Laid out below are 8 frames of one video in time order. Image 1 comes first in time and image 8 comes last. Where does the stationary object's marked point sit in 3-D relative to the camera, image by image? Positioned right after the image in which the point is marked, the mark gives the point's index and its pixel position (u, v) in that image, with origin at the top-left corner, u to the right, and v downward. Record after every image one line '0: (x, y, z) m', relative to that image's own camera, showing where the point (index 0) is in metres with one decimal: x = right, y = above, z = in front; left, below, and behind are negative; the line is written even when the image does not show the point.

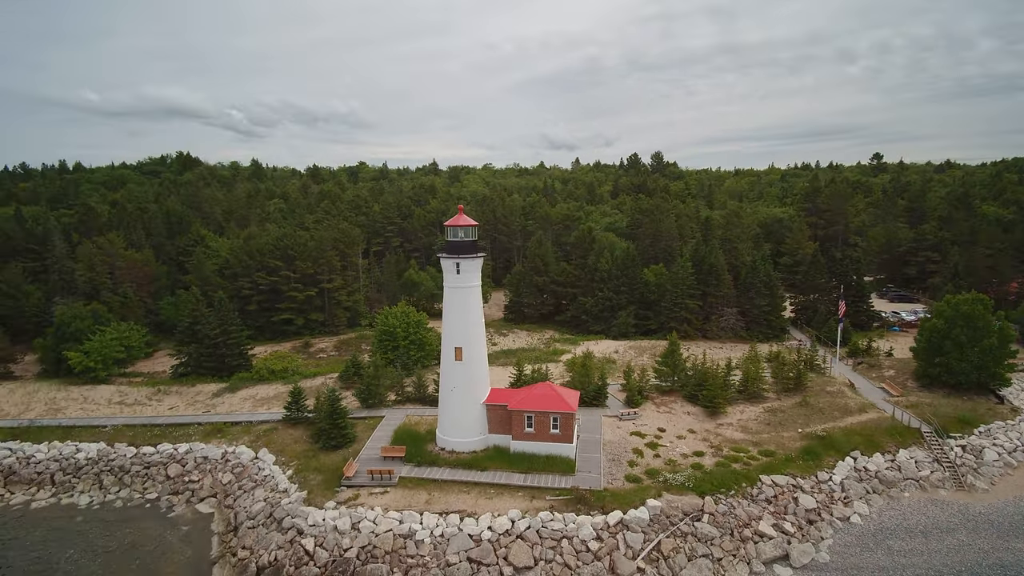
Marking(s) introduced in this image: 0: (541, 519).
0: (+1.0, -7.4, +18.6) m
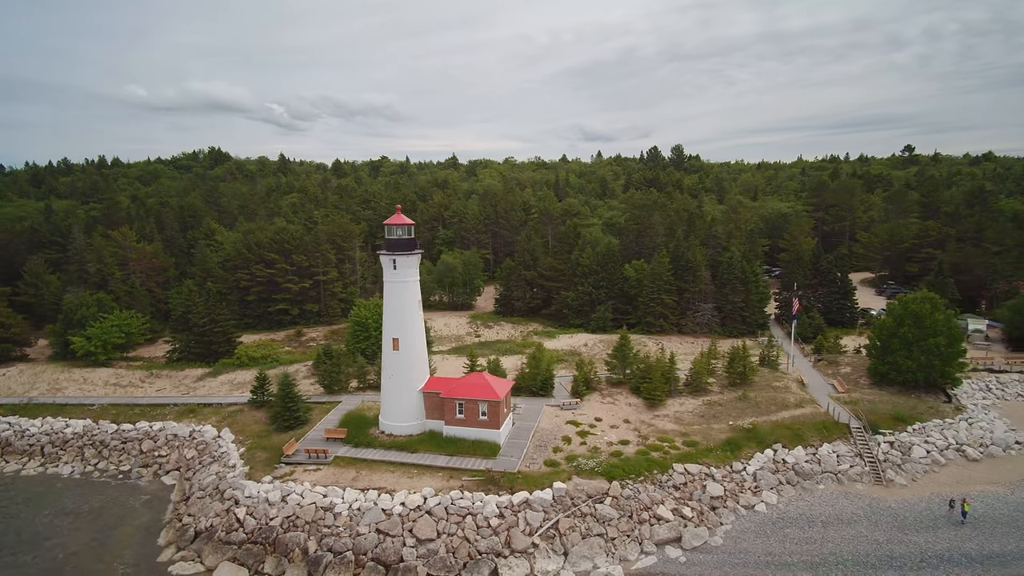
0: (-2.1, -7.3, +20.1) m
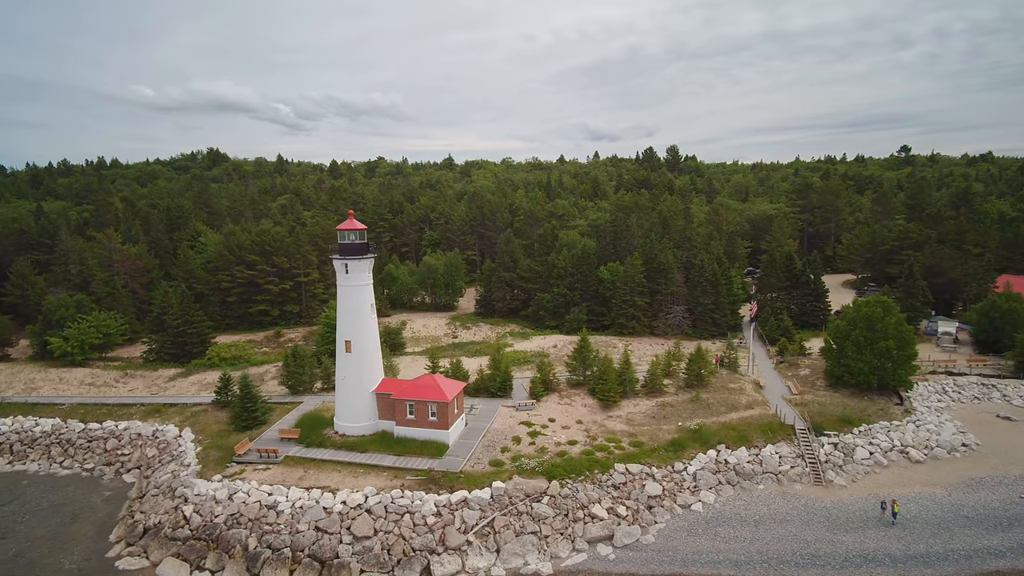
0: (-4.4, -7.4, +20.7) m
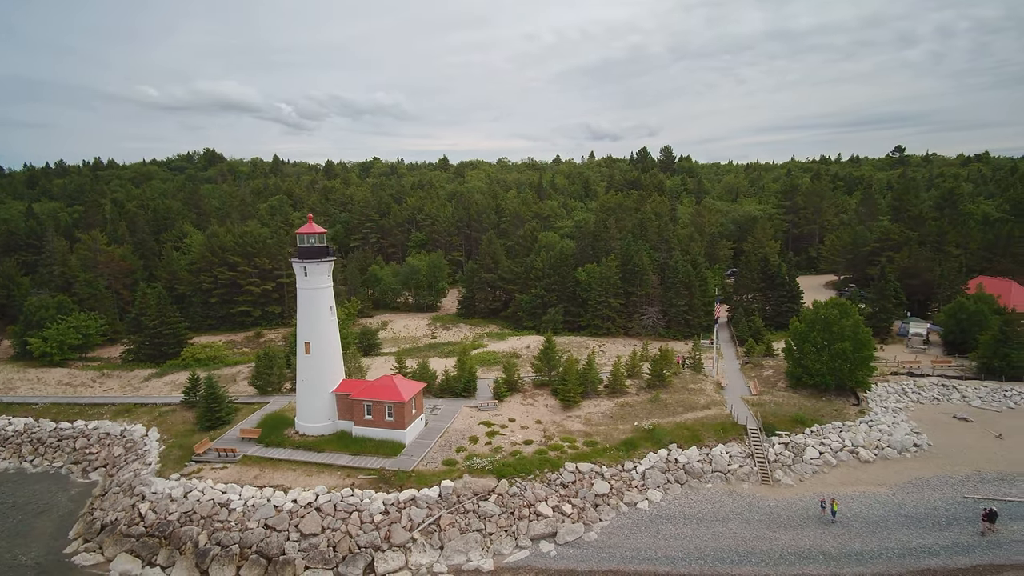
0: (-6.3, -7.6, +21.2) m
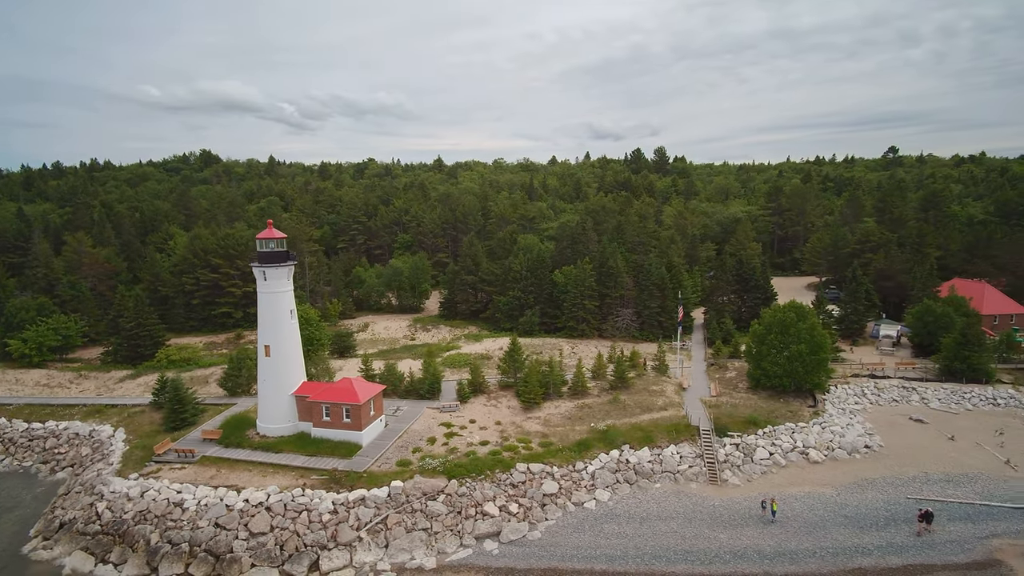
0: (-8.3, -7.8, +21.8) m
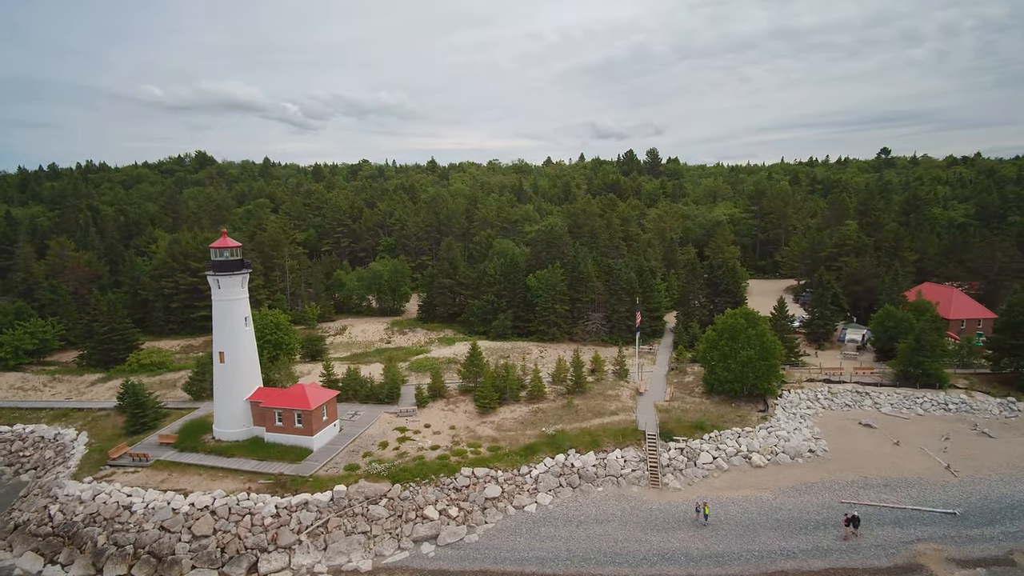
0: (-10.7, -8.1, +22.4) m
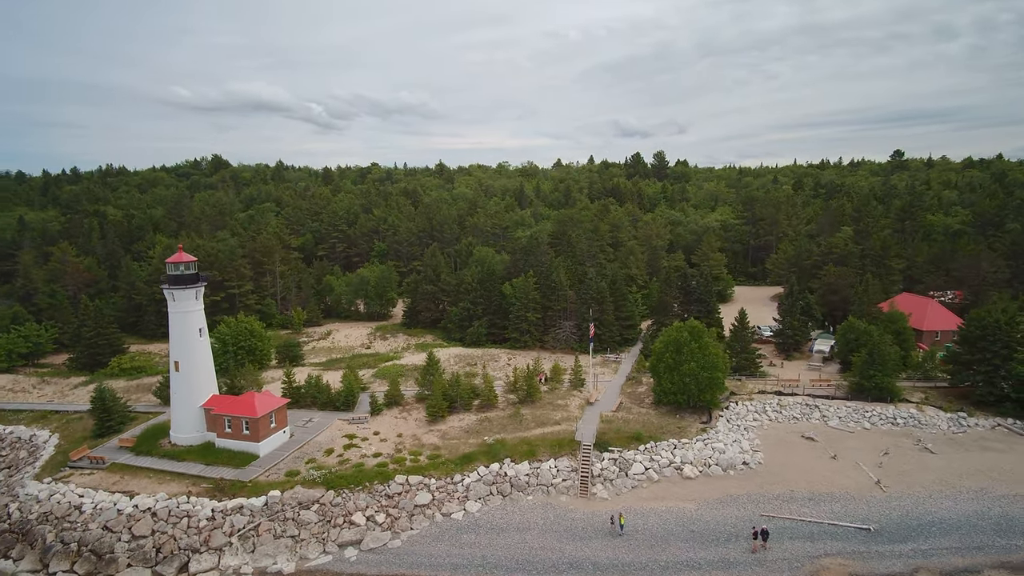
0: (-13.8, -8.8, +23.9) m
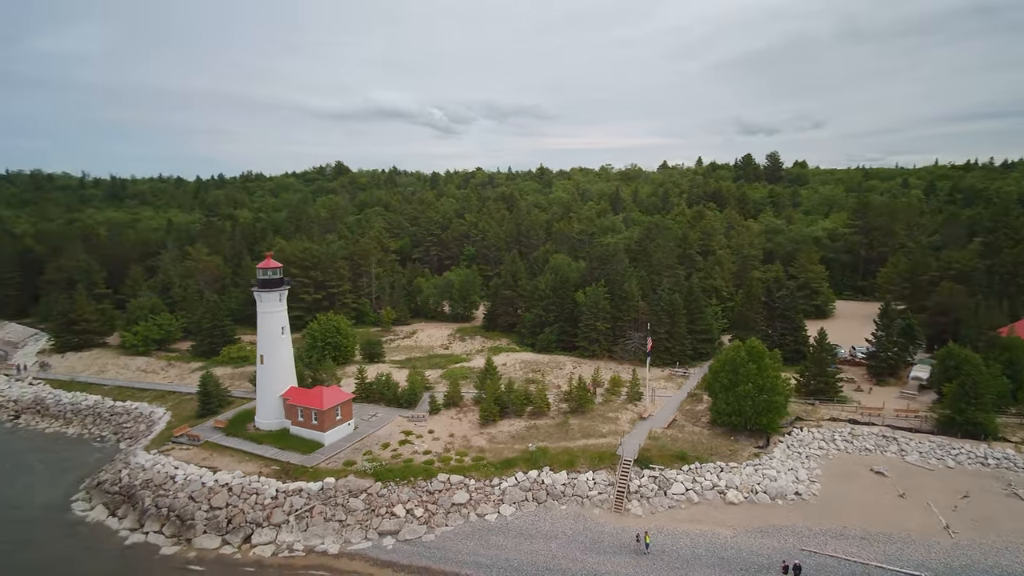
0: (-12.4, -9.0, +27.3) m
